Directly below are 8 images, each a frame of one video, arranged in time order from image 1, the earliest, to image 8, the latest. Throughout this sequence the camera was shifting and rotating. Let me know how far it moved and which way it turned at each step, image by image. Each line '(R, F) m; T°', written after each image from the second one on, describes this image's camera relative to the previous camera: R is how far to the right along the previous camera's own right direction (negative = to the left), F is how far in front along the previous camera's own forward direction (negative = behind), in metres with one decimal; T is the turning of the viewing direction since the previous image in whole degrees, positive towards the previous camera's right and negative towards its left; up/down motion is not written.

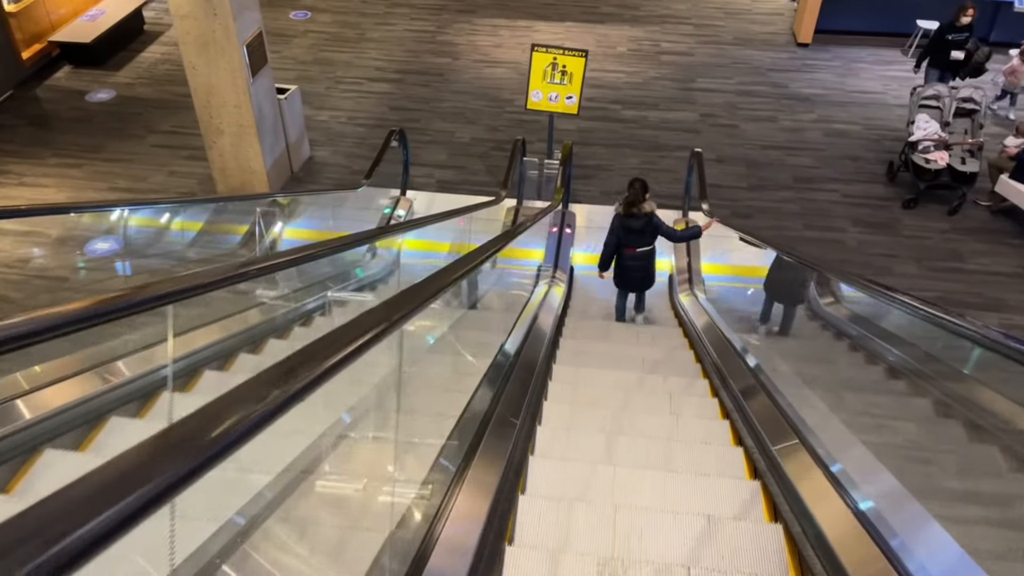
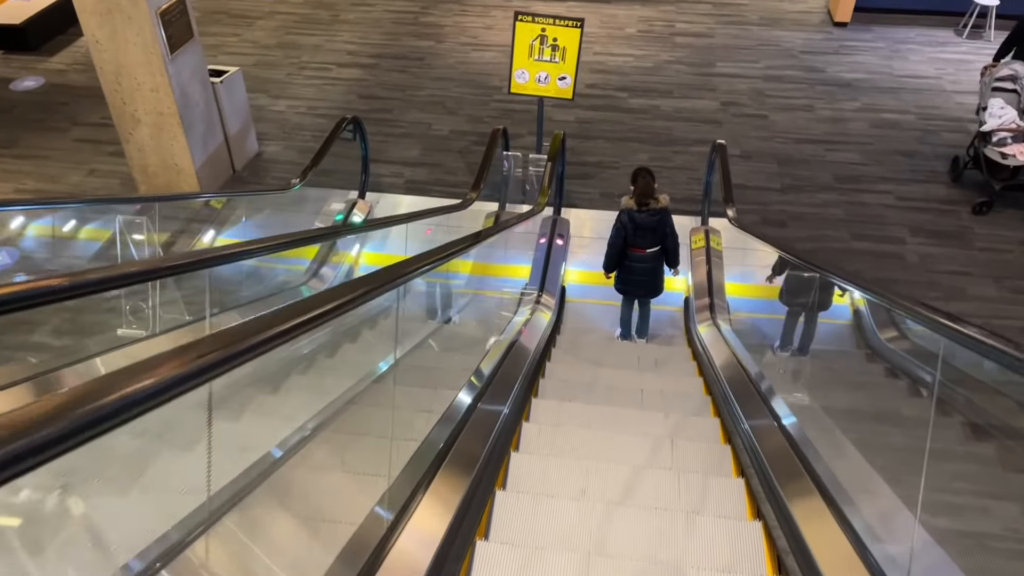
(+0.3, +1.3) m; -1°
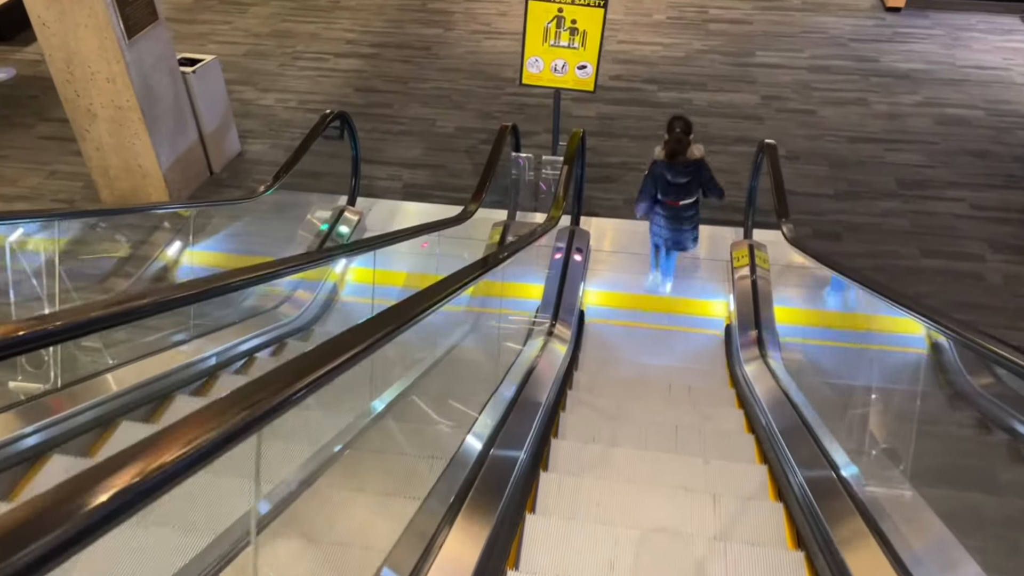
(+0.1, +0.8) m; -1°
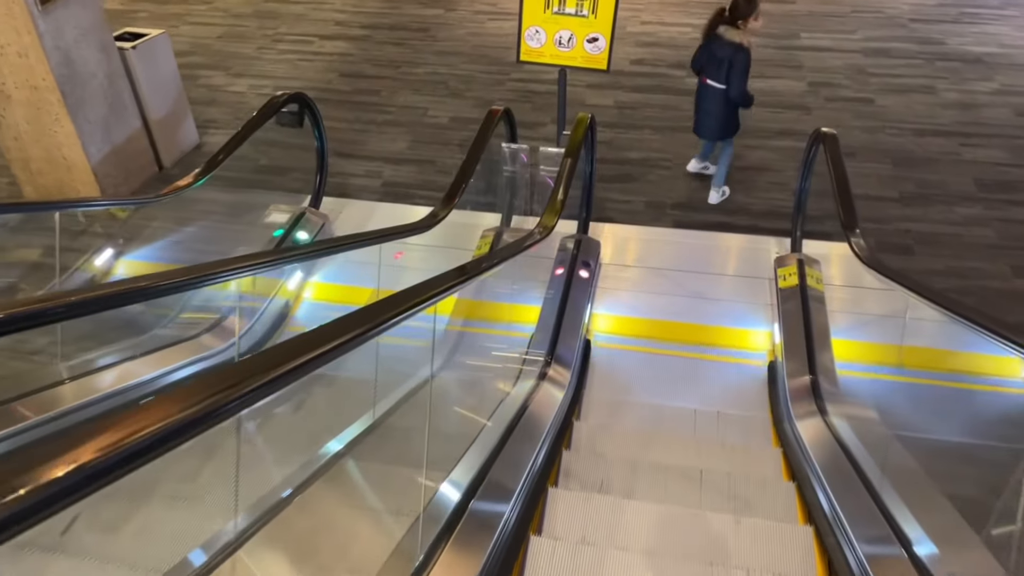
(+0.2, +0.9) m; -2°
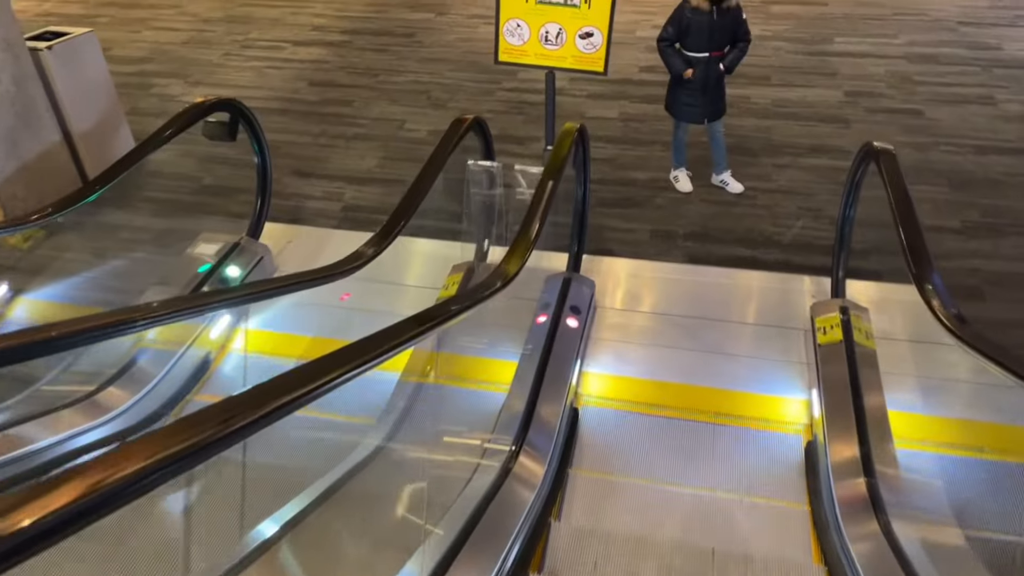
(+0.2, +0.7) m; -1°
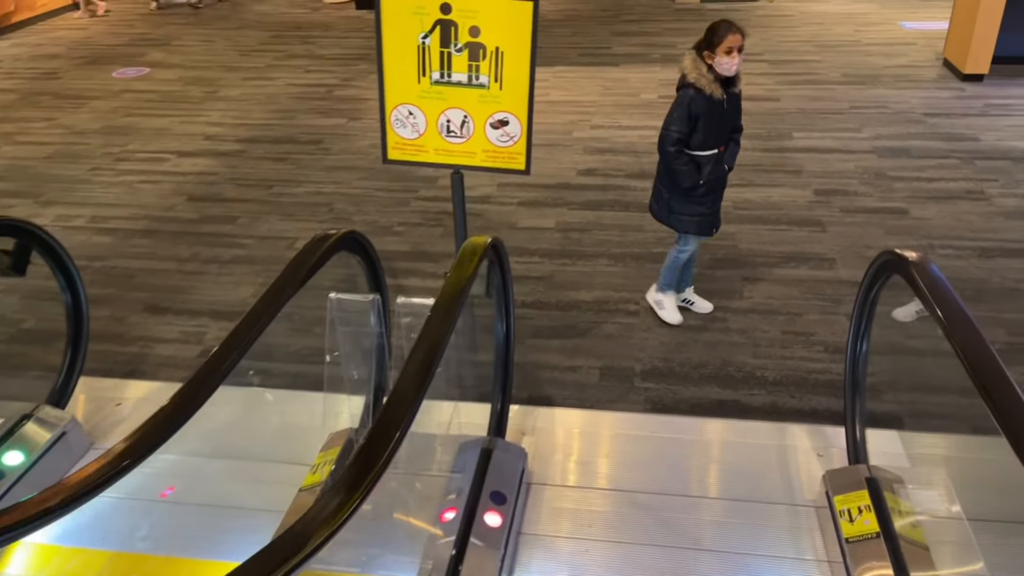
(+0.2, +0.9) m; +3°
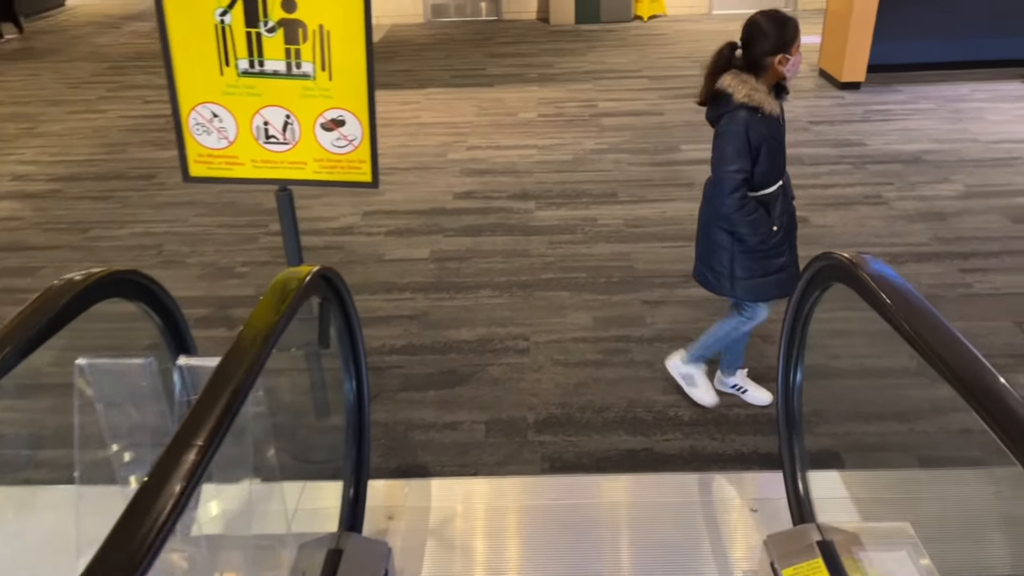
(+0.1, +0.5) m; +8°
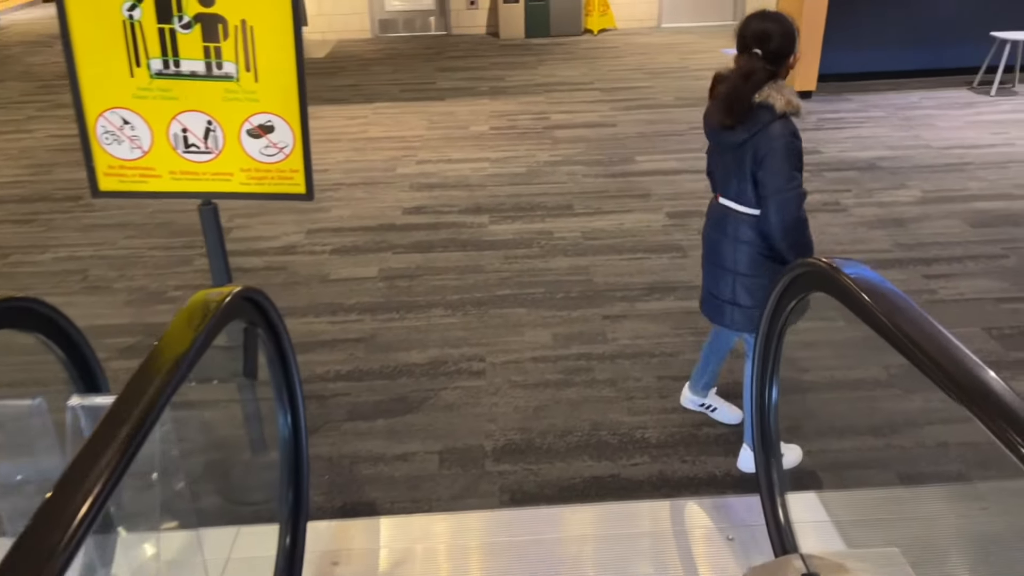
(0.0, +0.2) m; +3°
